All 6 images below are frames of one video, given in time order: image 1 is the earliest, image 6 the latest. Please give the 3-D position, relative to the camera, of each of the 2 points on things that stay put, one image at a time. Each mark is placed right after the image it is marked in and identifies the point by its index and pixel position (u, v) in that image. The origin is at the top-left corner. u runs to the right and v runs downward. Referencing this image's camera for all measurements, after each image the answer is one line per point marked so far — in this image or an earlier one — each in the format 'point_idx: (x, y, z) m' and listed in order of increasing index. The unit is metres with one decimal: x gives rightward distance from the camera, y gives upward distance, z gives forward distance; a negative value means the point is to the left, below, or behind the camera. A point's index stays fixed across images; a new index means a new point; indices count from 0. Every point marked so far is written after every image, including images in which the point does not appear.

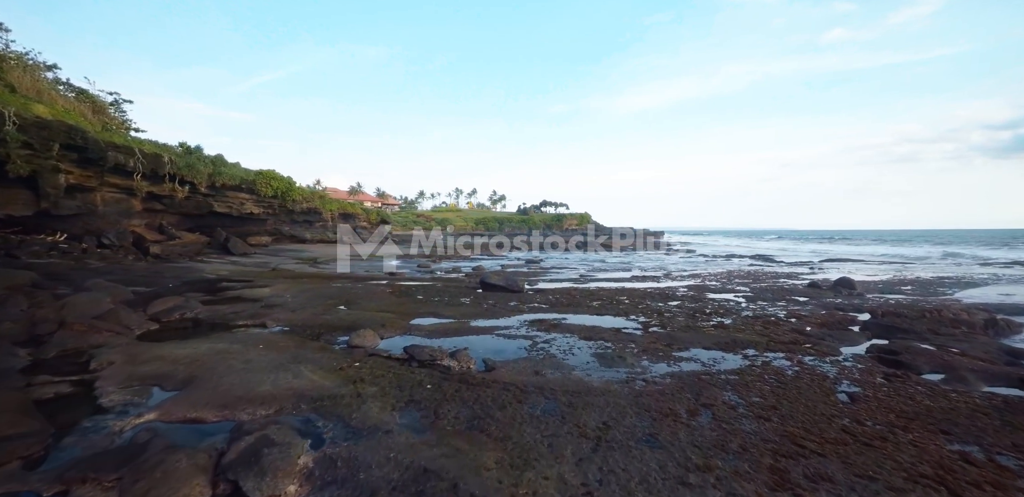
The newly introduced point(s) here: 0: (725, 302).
0: (+9.1, -2.3, +17.7) m
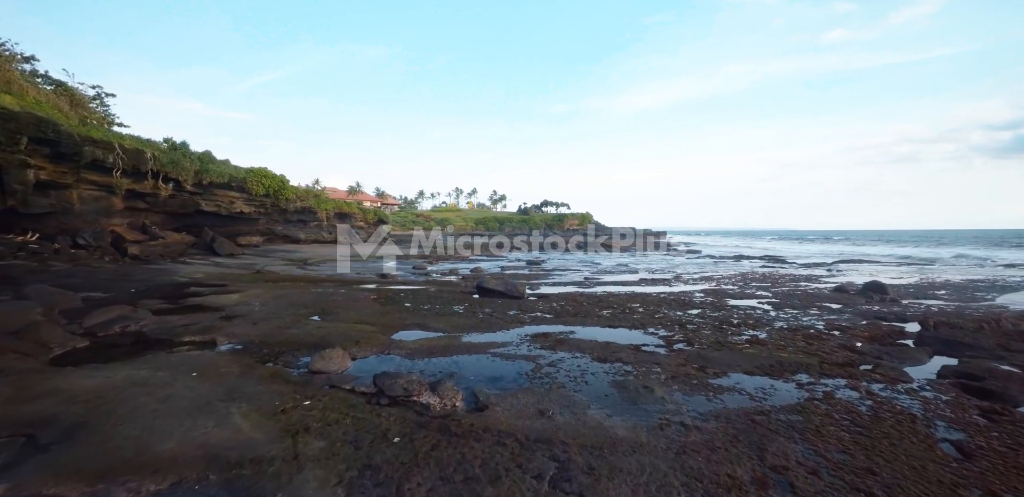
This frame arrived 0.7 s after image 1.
0: (+9.1, -2.4, +15.7) m
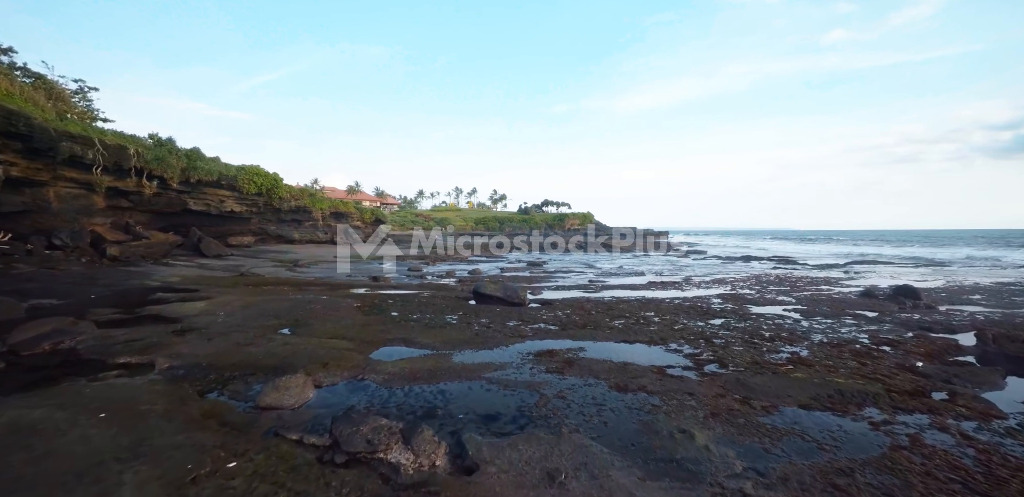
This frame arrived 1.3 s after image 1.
0: (+9.1, -2.4, +14.1) m
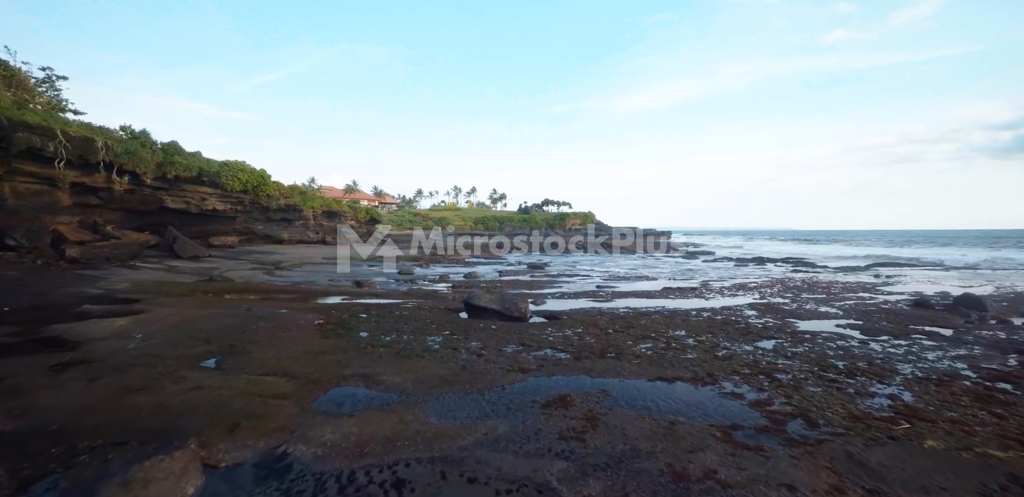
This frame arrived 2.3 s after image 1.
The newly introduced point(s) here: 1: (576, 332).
0: (+9.0, -2.5, +11.4) m
1: (+1.7, -2.3, +11.3) m
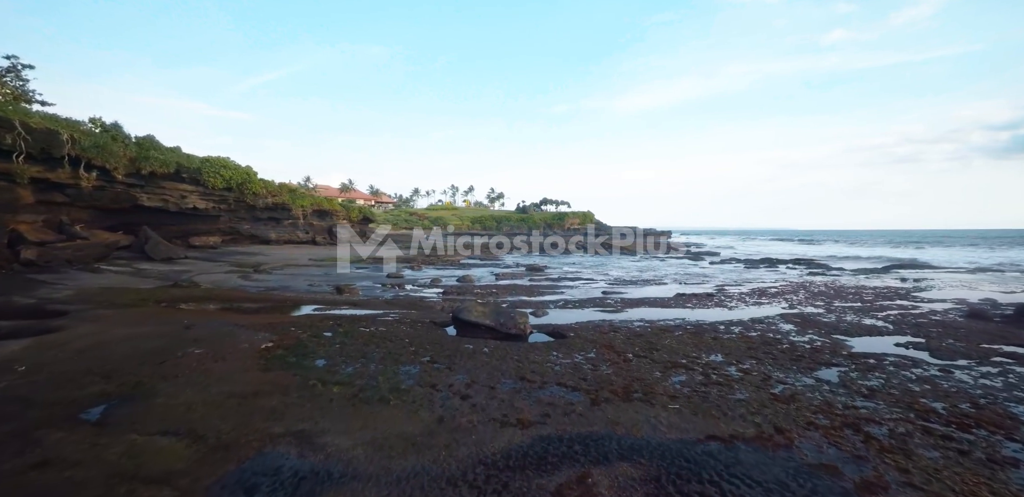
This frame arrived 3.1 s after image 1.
0: (+8.9, -2.7, +9.2) m
1: (+1.6, -2.4, +9.0) m
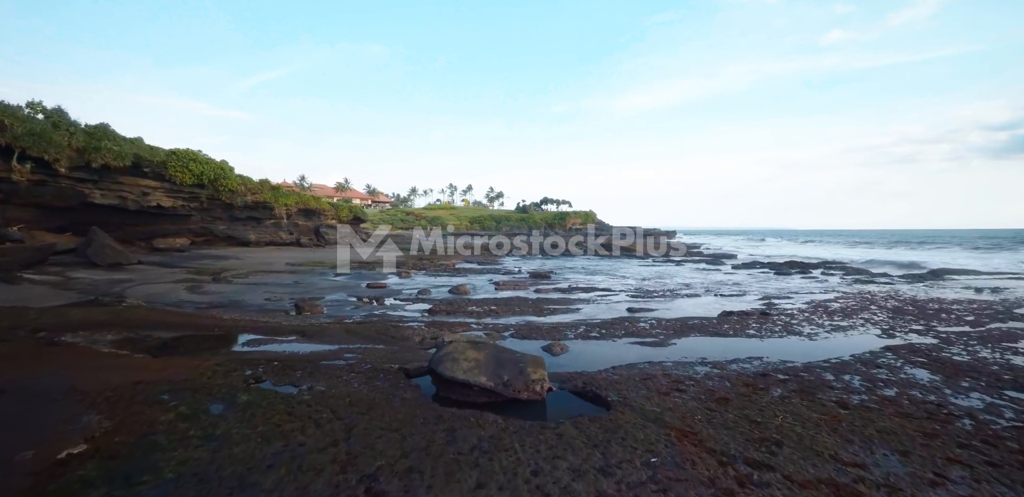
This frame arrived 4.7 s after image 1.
0: (+9.1, -2.9, +5.0) m
1: (+1.8, -2.6, +4.8) m
